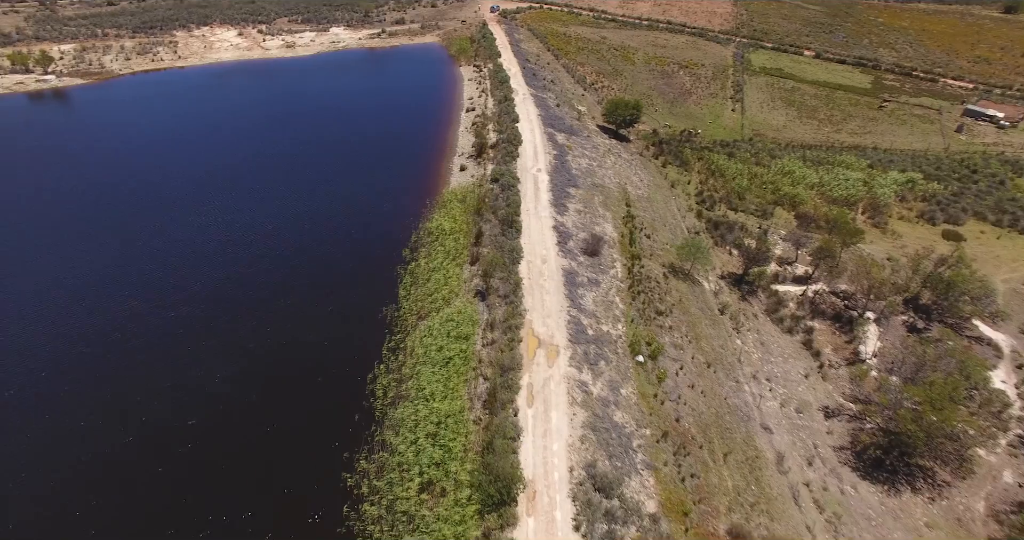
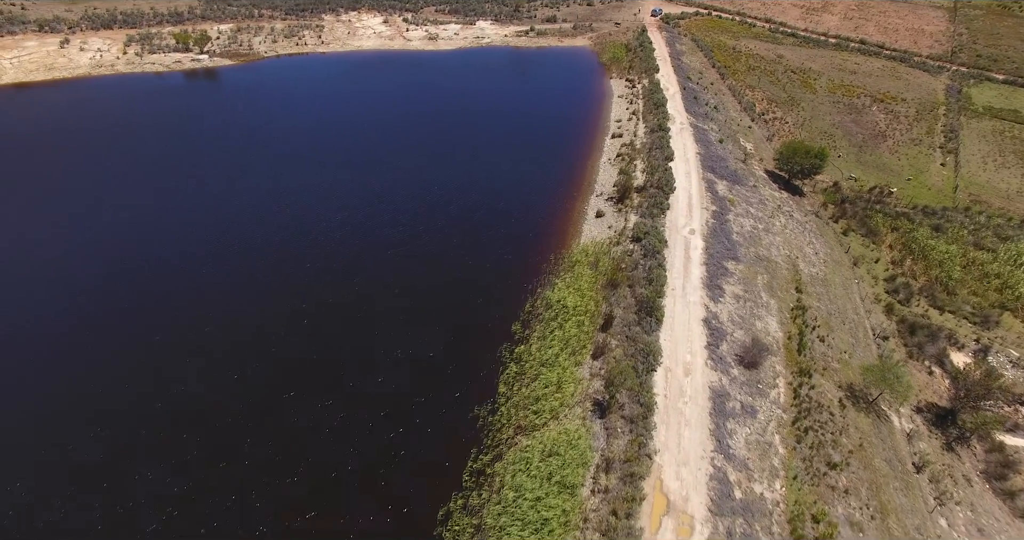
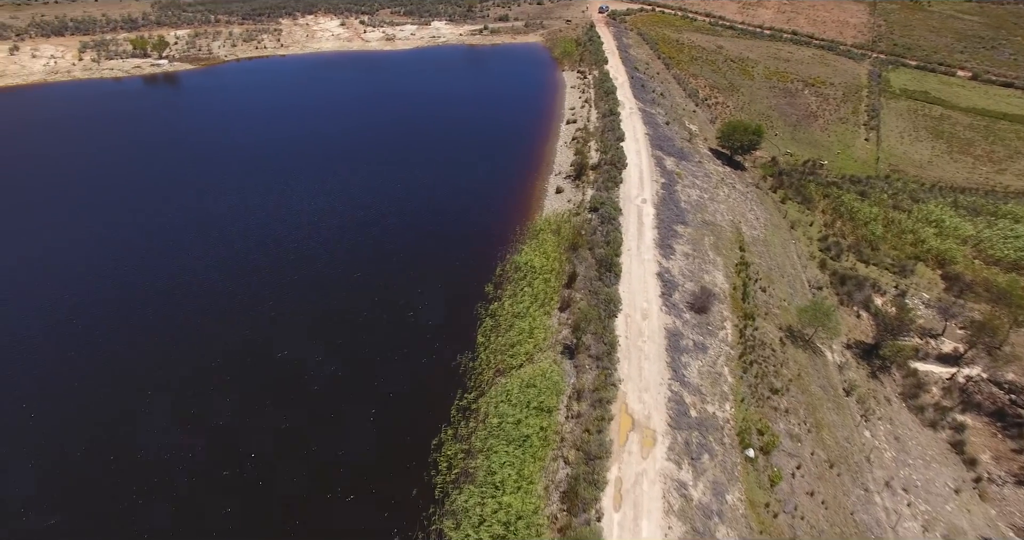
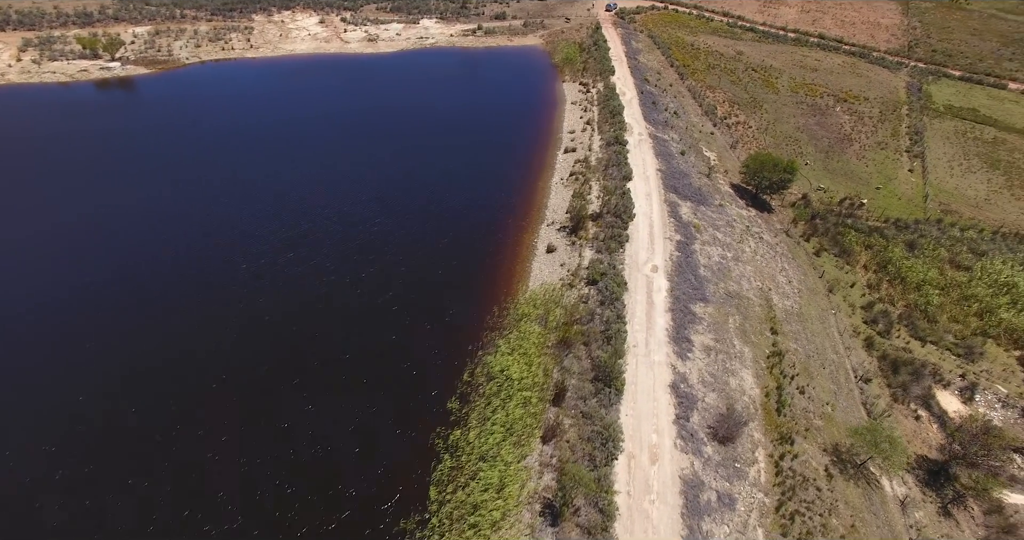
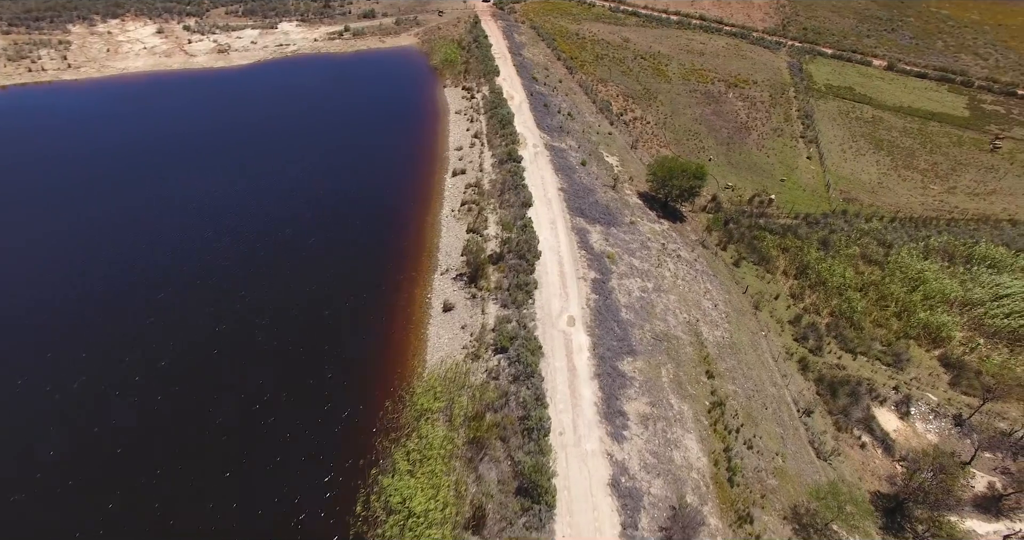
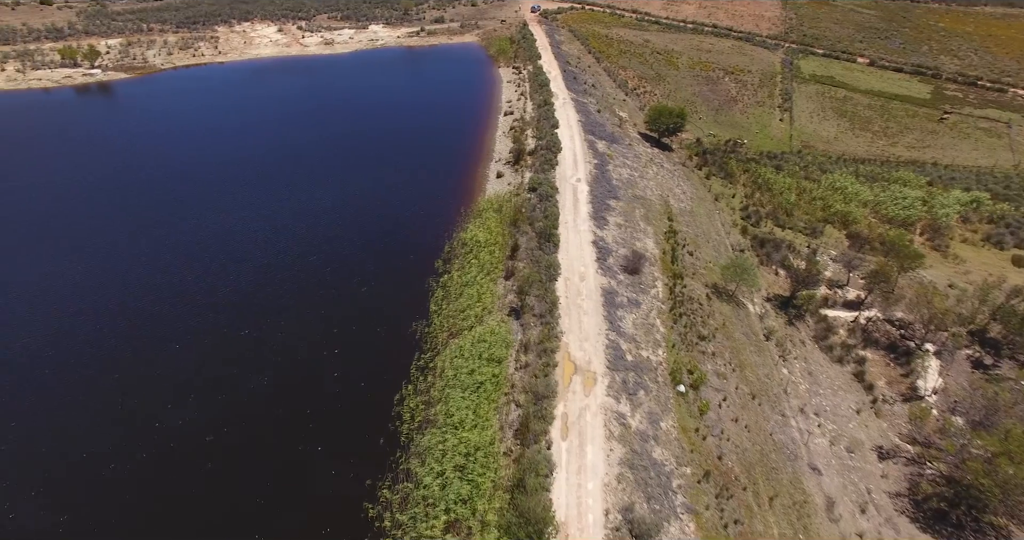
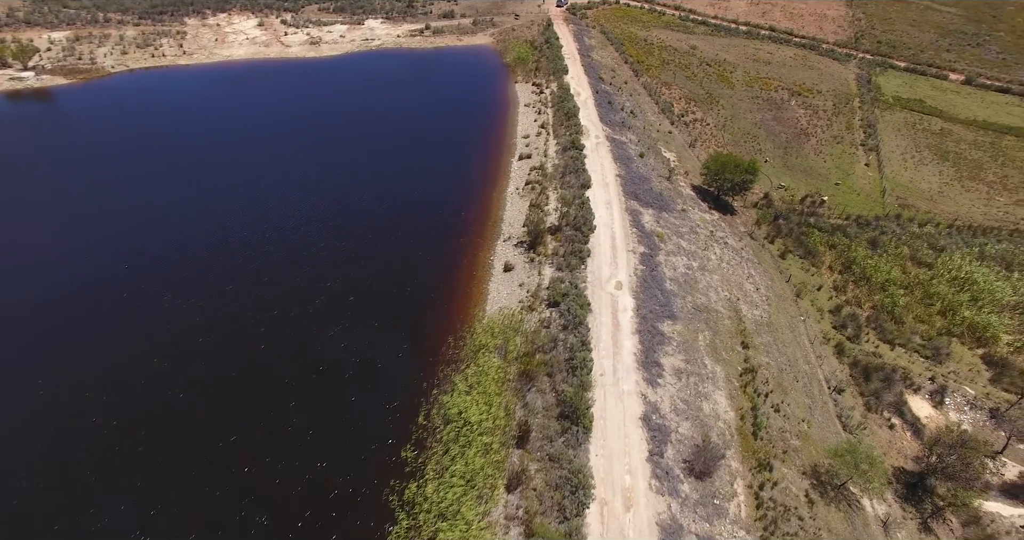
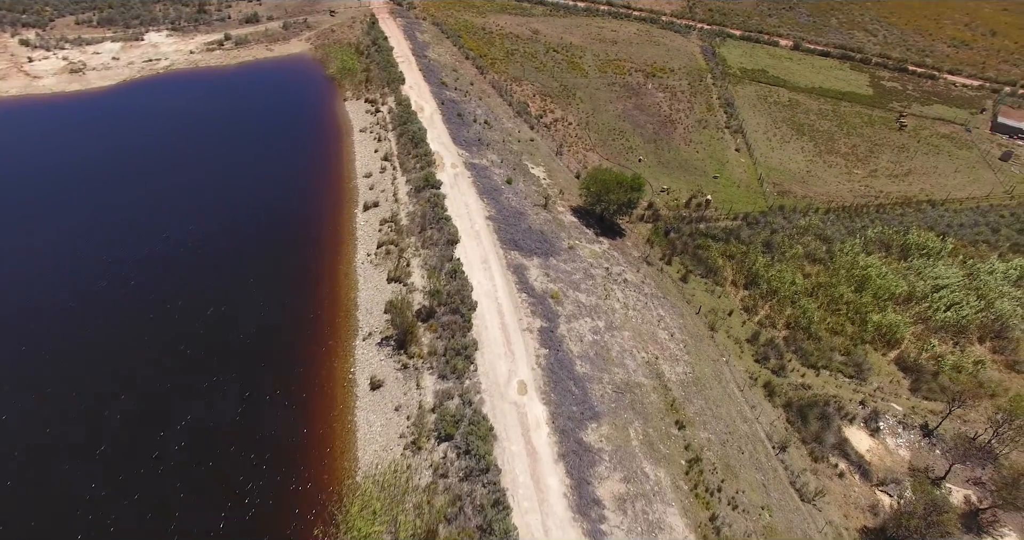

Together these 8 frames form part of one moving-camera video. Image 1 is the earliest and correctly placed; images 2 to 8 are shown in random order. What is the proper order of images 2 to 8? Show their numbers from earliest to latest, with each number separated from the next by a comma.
6, 3, 2, 4, 7, 5, 8
